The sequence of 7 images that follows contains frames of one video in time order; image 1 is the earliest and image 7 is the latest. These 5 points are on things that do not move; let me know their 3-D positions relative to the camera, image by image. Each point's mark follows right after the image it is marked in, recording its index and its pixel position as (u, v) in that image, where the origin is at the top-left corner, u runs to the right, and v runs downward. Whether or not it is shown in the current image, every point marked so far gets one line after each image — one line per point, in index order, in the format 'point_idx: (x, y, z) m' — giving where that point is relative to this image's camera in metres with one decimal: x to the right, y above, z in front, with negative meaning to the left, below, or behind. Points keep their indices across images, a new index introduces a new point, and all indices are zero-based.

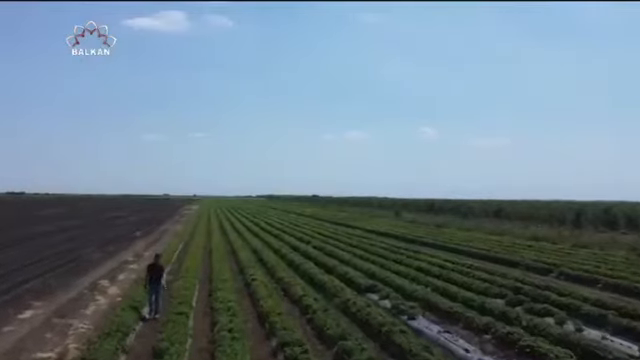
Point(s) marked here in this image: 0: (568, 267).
0: (+5.9, -2.1, +16.1) m
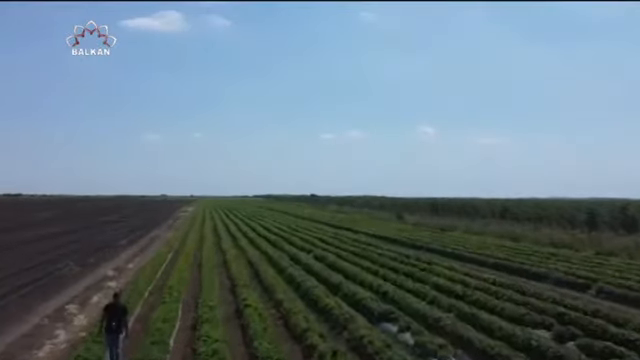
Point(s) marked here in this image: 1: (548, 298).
0: (+6.0, -2.1, +14.2) m
1: (+3.9, -2.0, +11.7) m
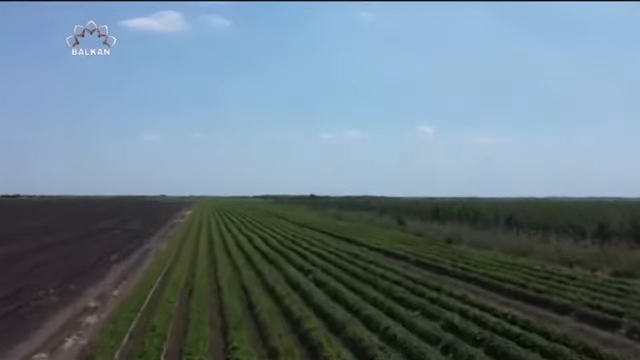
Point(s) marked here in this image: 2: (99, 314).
0: (+6.0, -2.6, +12.9) m
1: (+3.9, -2.5, +10.3) m
2: (-4.6, -2.8, +13.9) m
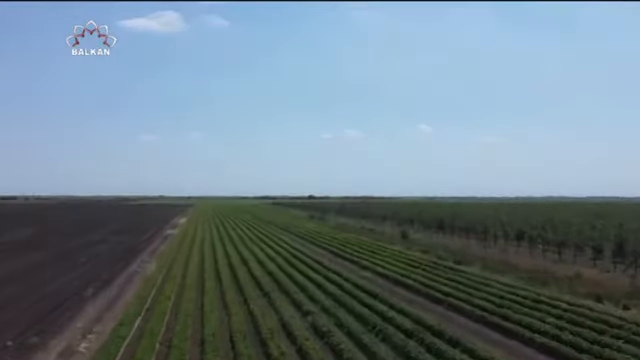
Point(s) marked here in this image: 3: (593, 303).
0: (+6.0, -3.4, +10.5) m
1: (+3.9, -3.3, +8.0) m
2: (-4.6, -3.5, +11.6) m
3: (+8.0, -3.5, +19.7) m
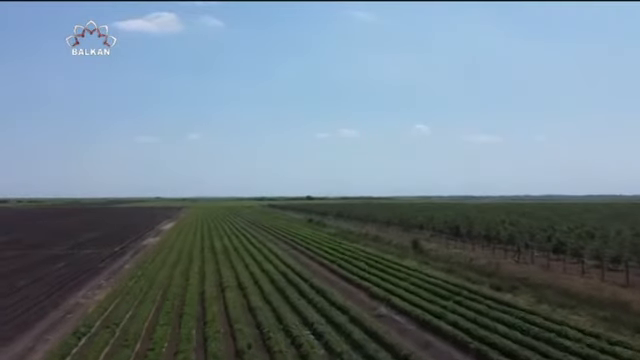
0: (+6.0, -3.4, +3.3) m
1: (+4.0, -3.4, +0.7) m
2: (-4.5, -3.7, +4.3) m
3: (+8.0, -3.6, +12.4) m
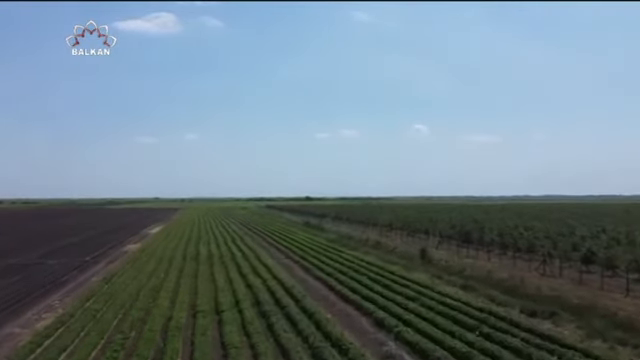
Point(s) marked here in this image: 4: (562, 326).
0: (+5.8, -3.4, -1.4) m
1: (+3.8, -3.4, -4.0) m
2: (-4.7, -3.7, -0.4) m
3: (+7.8, -3.6, +7.7) m
4: (+6.6, -3.9, +18.2) m
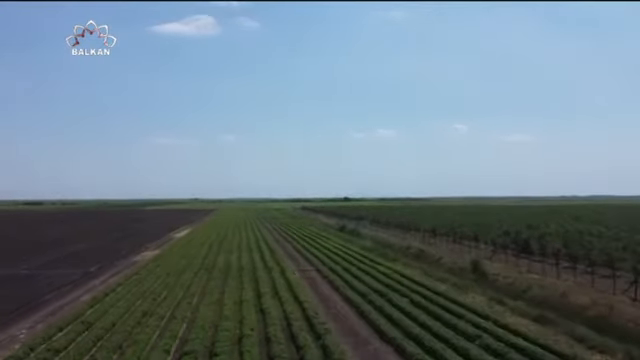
0: (+5.2, -3.4, -7.4) m
1: (+3.0, -3.3, -9.8) m
2: (-5.3, -3.7, -5.8) m
3: (+7.6, -3.6, +1.6) m
4: (+7.0, -3.8, +12.1) m
